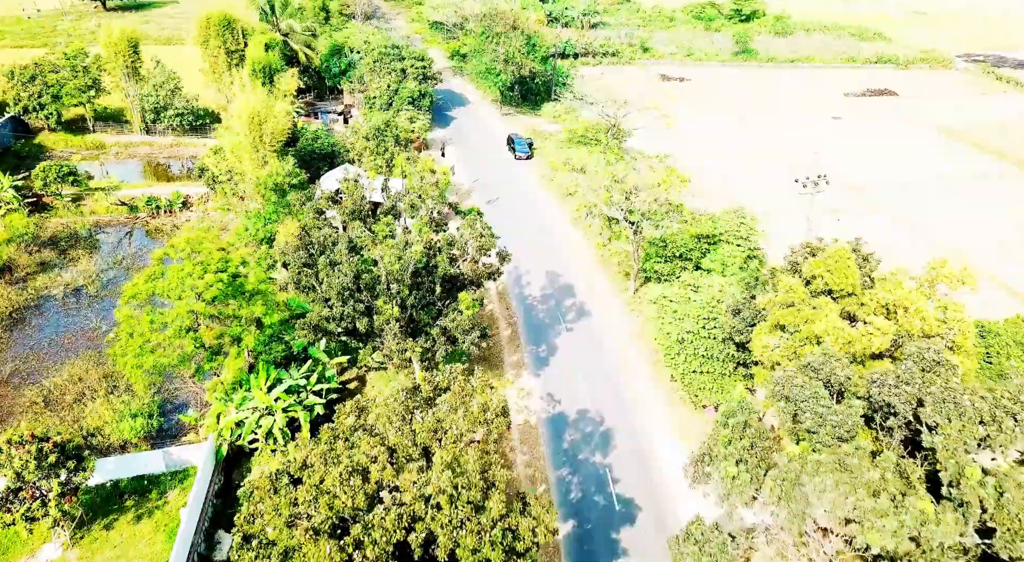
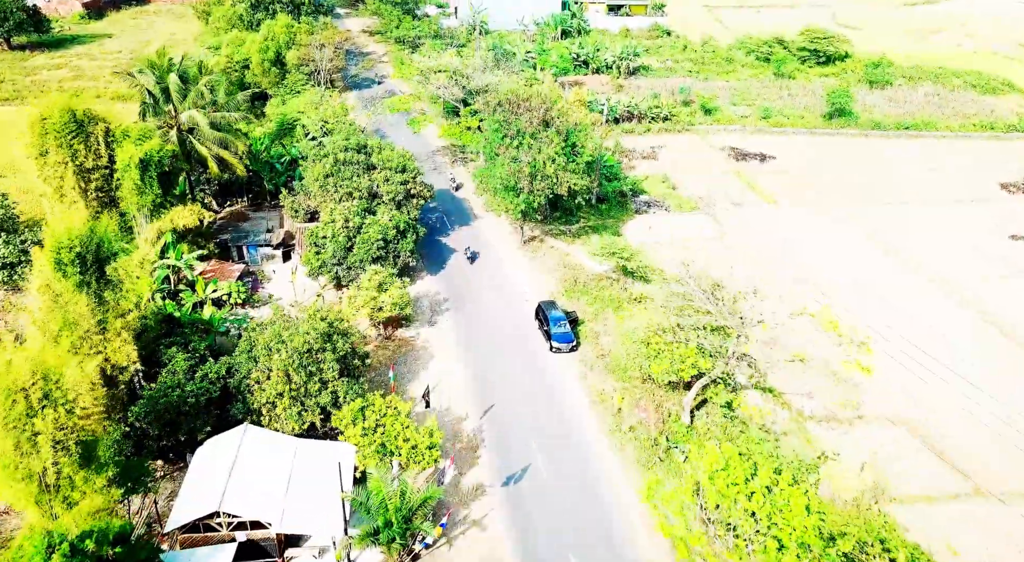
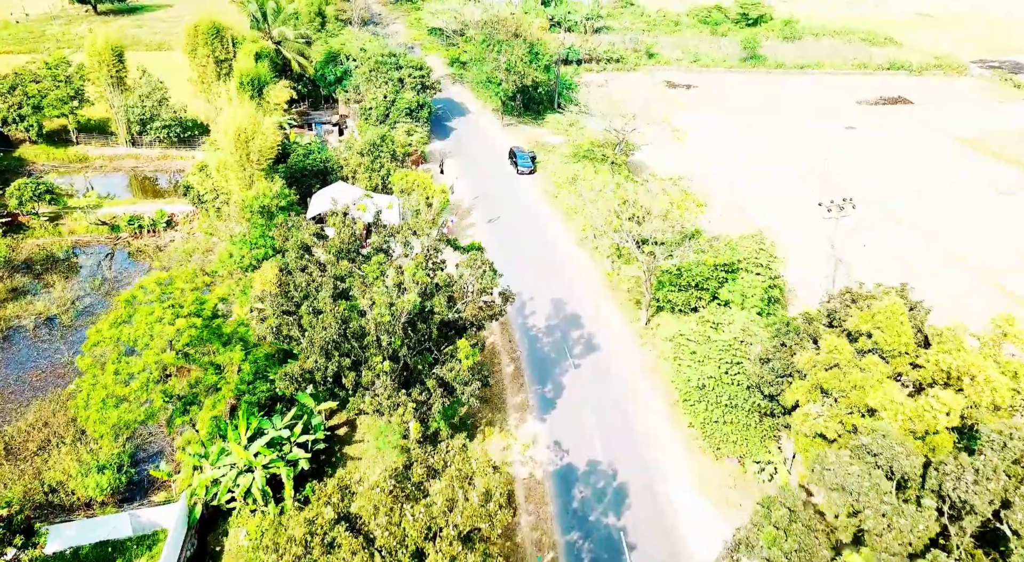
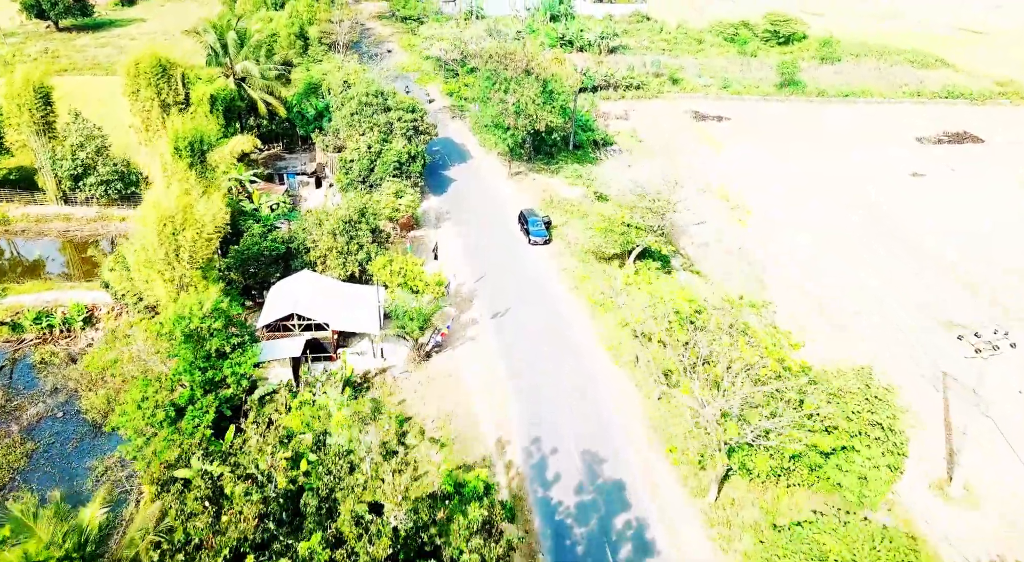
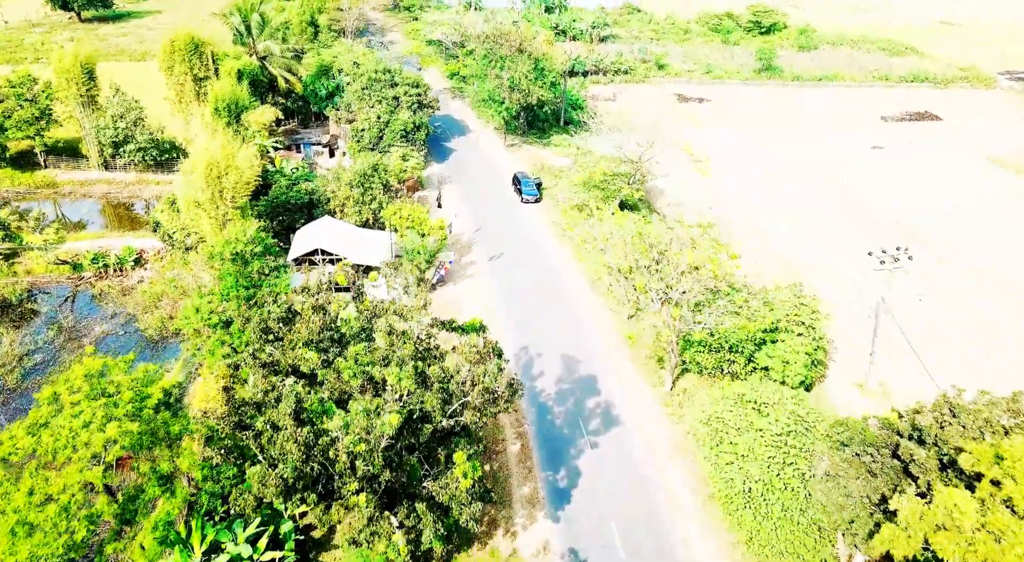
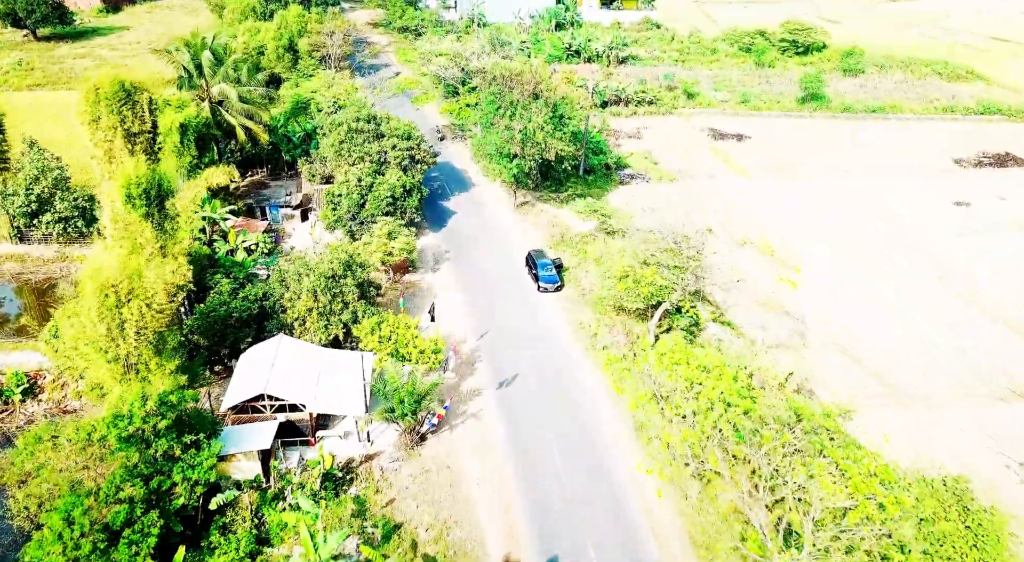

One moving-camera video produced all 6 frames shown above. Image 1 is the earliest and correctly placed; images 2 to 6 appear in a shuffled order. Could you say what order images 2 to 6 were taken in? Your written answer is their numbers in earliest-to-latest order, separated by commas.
3, 5, 4, 6, 2
